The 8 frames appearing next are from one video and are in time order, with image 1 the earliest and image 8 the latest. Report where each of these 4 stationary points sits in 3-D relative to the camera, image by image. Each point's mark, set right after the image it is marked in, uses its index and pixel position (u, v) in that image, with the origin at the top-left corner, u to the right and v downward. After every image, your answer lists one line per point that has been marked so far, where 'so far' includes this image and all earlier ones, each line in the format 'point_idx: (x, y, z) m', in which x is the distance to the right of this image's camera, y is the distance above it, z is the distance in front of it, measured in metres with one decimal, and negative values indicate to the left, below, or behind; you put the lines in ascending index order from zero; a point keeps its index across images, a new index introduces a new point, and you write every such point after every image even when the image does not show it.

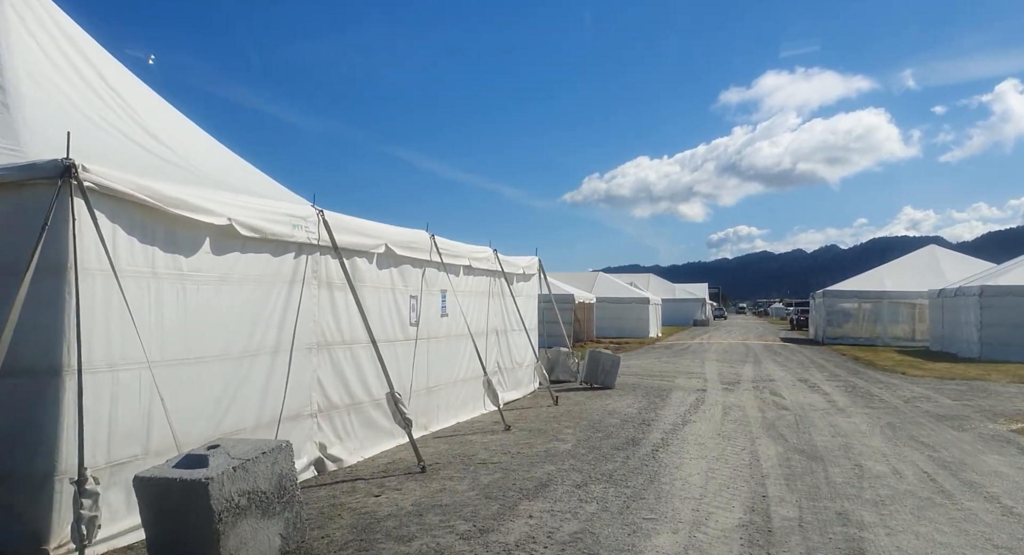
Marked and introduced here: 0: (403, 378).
0: (-1.4, -1.3, +8.5) m
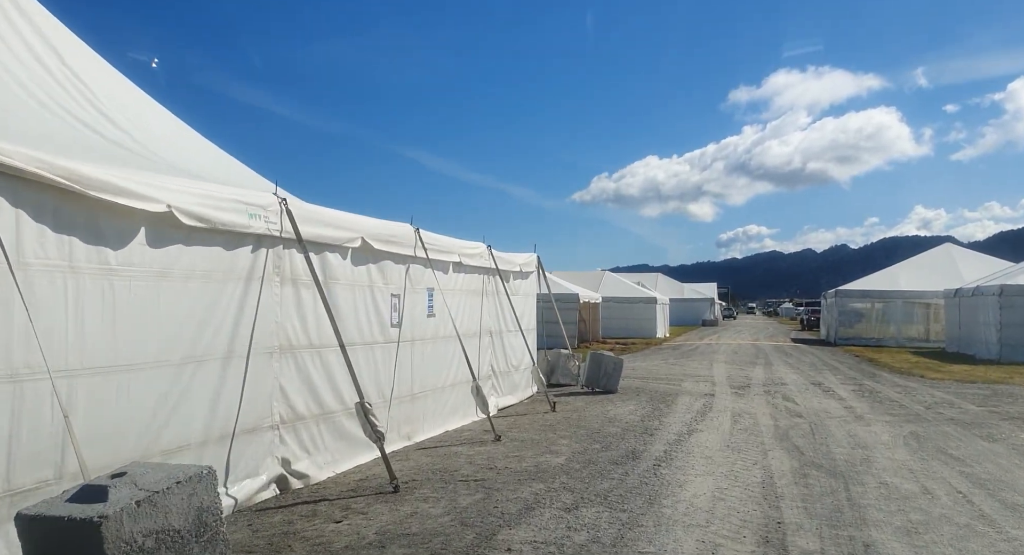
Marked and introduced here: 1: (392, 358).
0: (-1.5, -1.2, +7.8) m
1: (-1.4, -1.0, +8.0) m
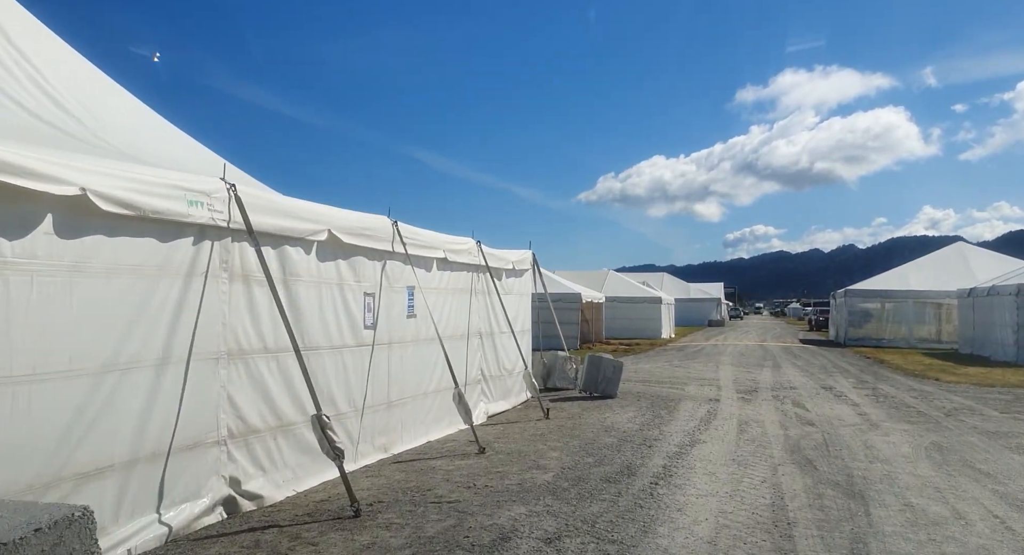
0: (-1.7, -1.2, +7.1) m
1: (-1.6, -0.9, +7.3) m
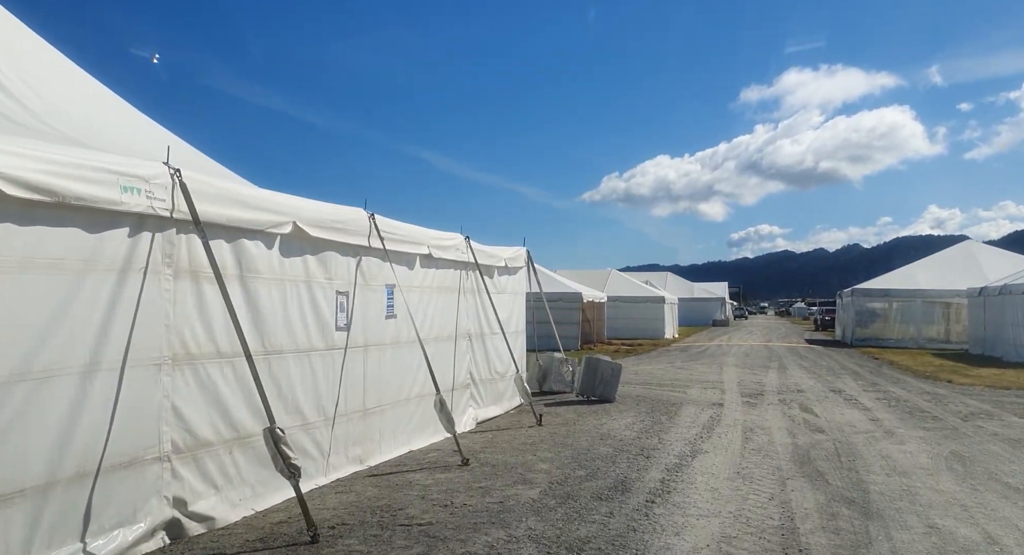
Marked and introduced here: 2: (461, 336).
0: (-1.8, -1.2, +6.5) m
1: (-1.8, -0.9, +6.8) m
2: (-0.7, -0.8, +9.7) m
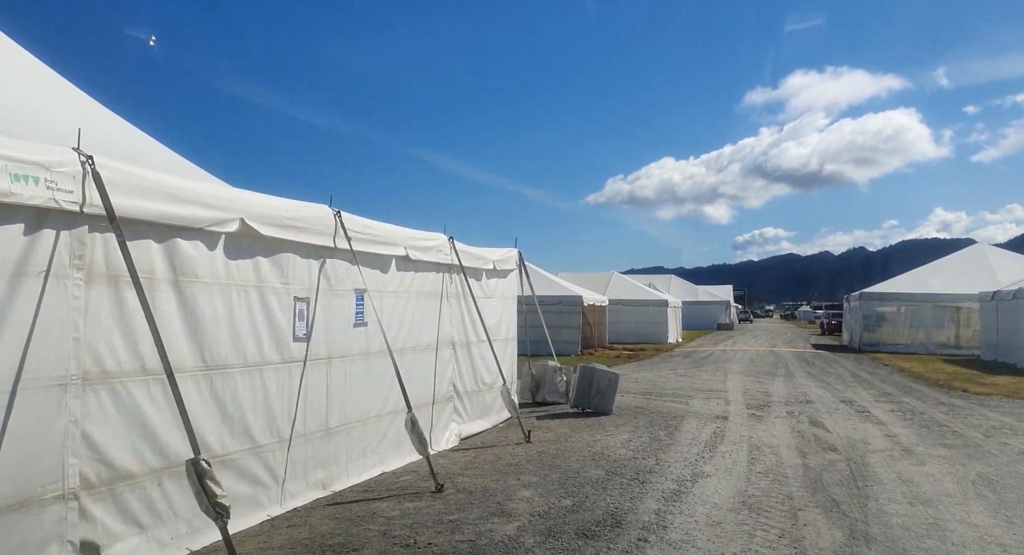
0: (-2.0, -1.2, +5.8) m
1: (-2.0, -0.9, +6.0) m
2: (-0.9, -0.9, +8.9) m
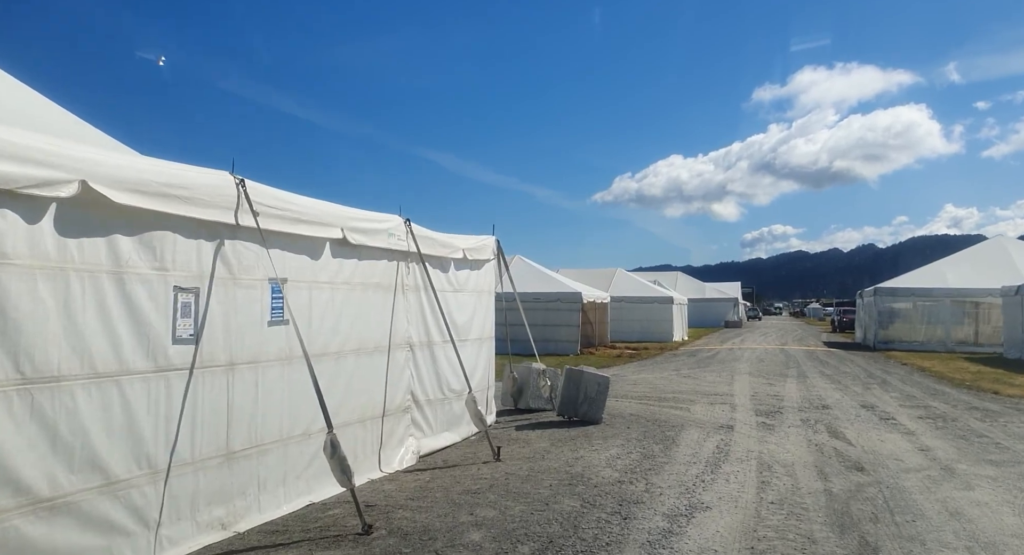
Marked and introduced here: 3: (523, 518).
0: (-2.5, -1.1, +4.5) m
1: (-2.4, -0.8, +4.7) m
2: (-1.3, -0.8, +7.6) m
3: (+0.1, -1.9, +5.5) m
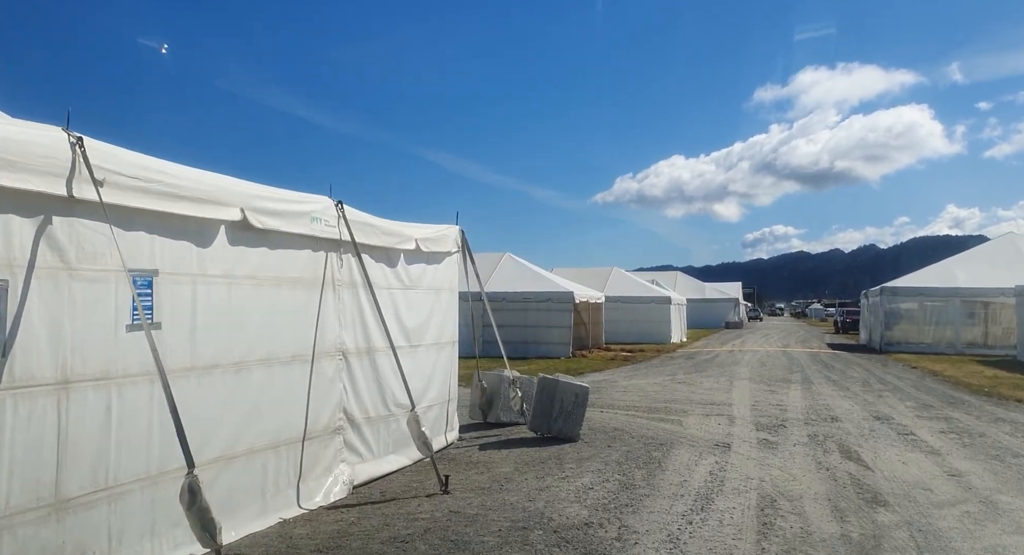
0: (-2.9, -1.0, +3.2) m
1: (-2.8, -0.8, +3.4) m
2: (-1.8, -0.7, +6.3) m
3: (-0.4, -1.9, +4.2) m
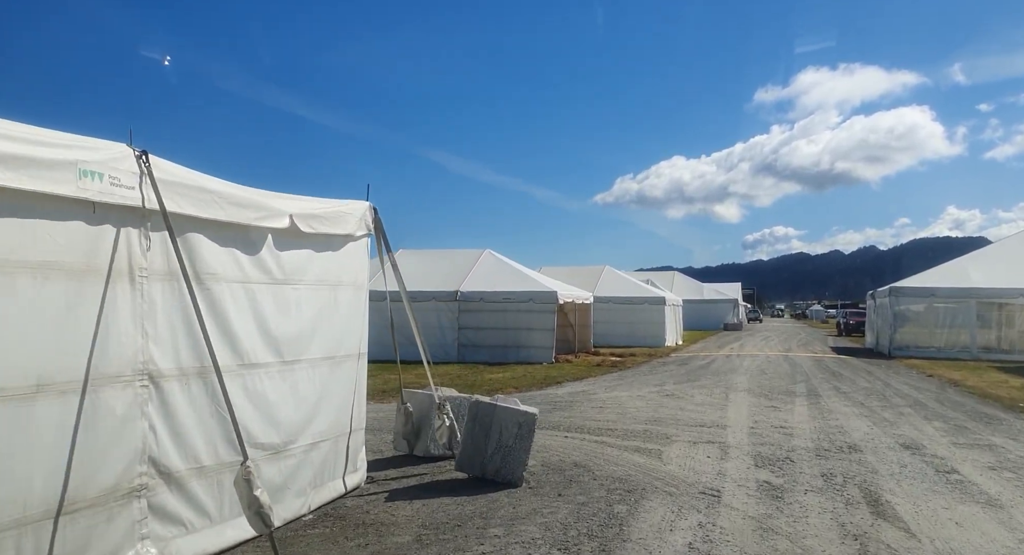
0: (-3.7, -1.0, +1.1) m
1: (-3.6, -0.7, +1.3) m
2: (-2.5, -0.6, +4.2) m
3: (-1.1, -1.8, +2.1) m
